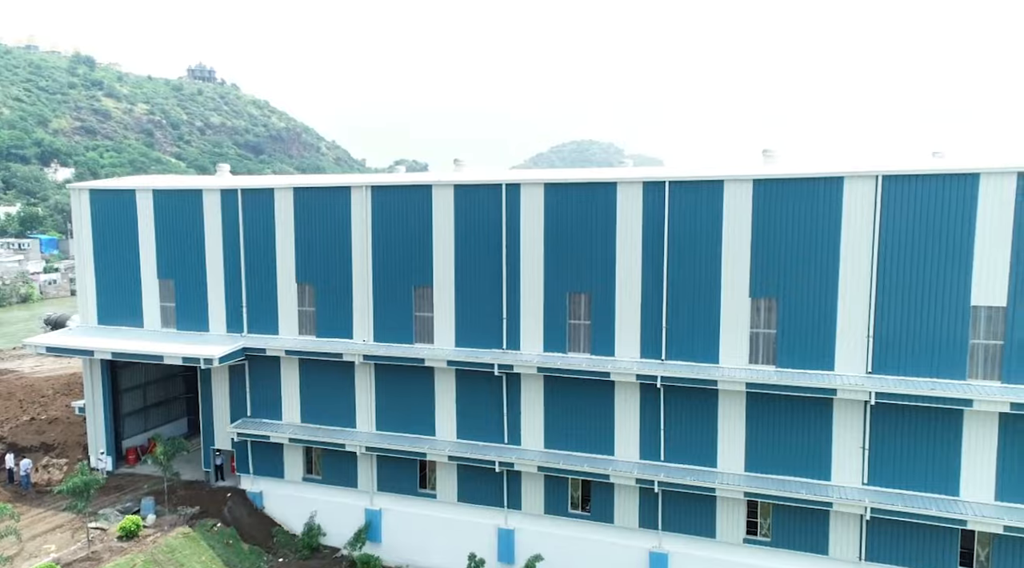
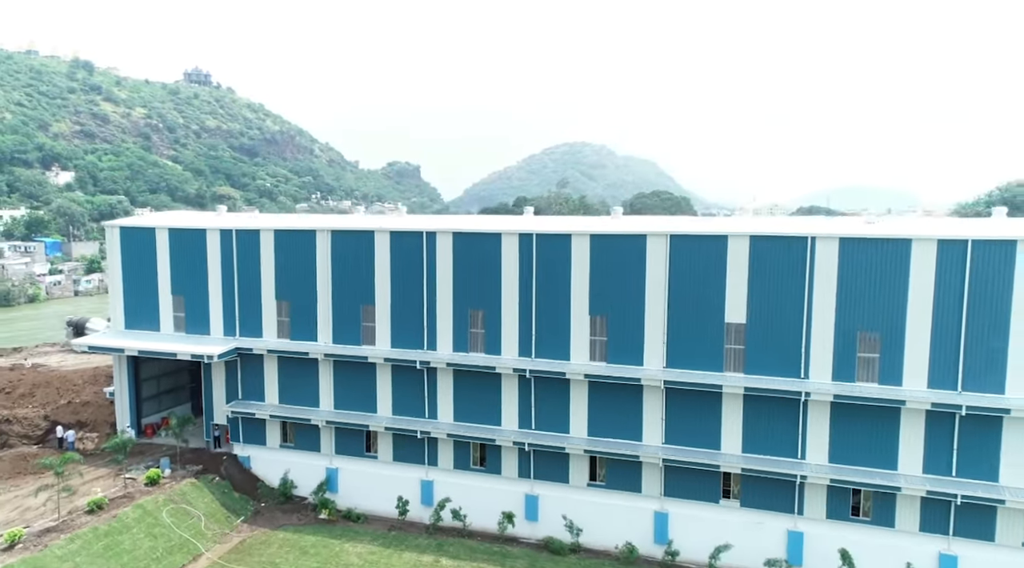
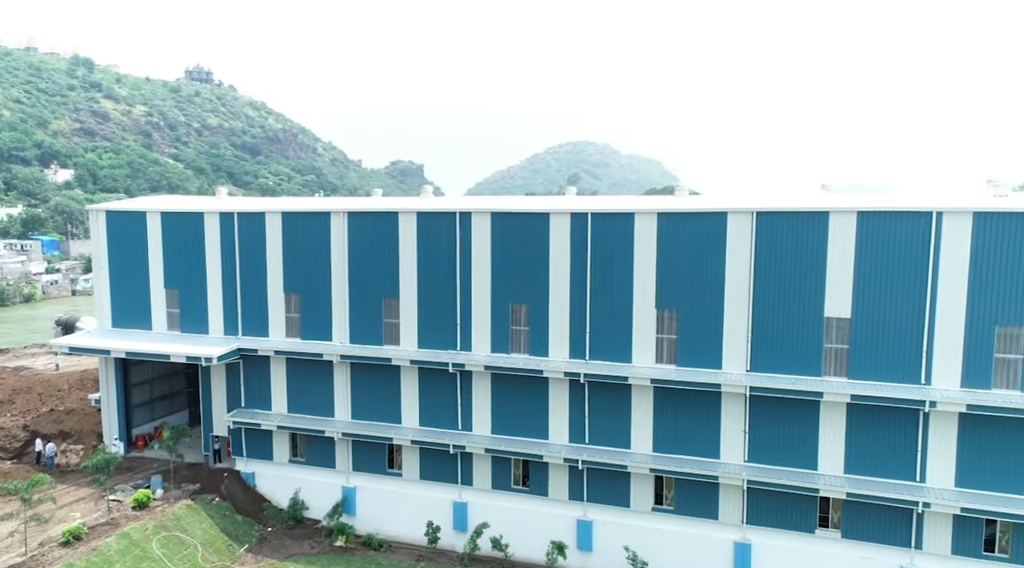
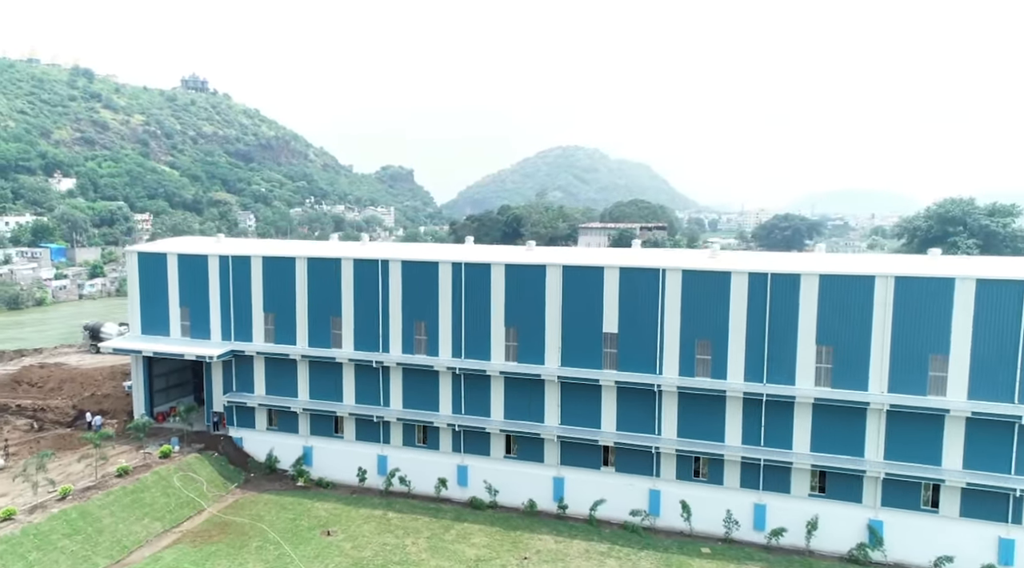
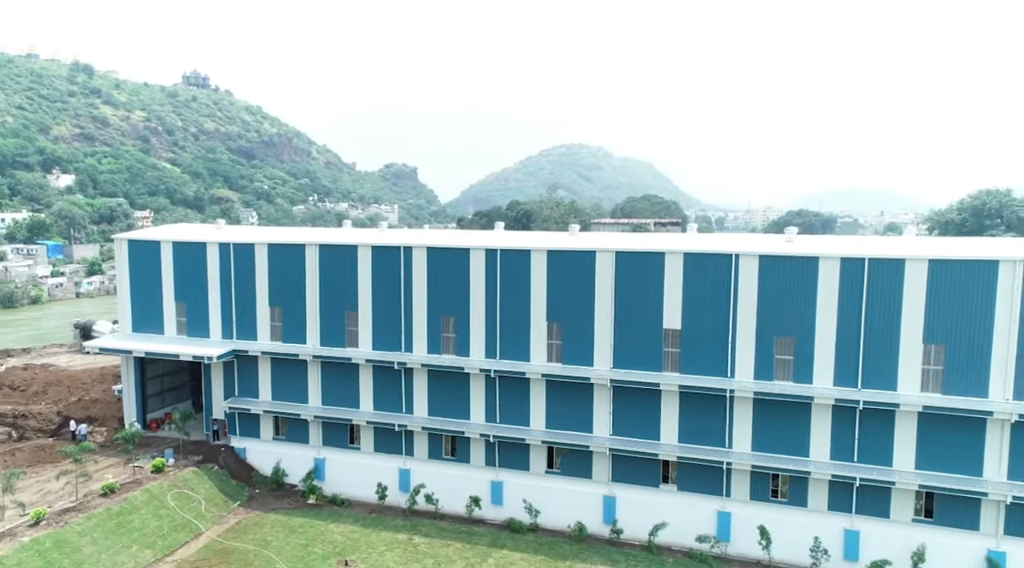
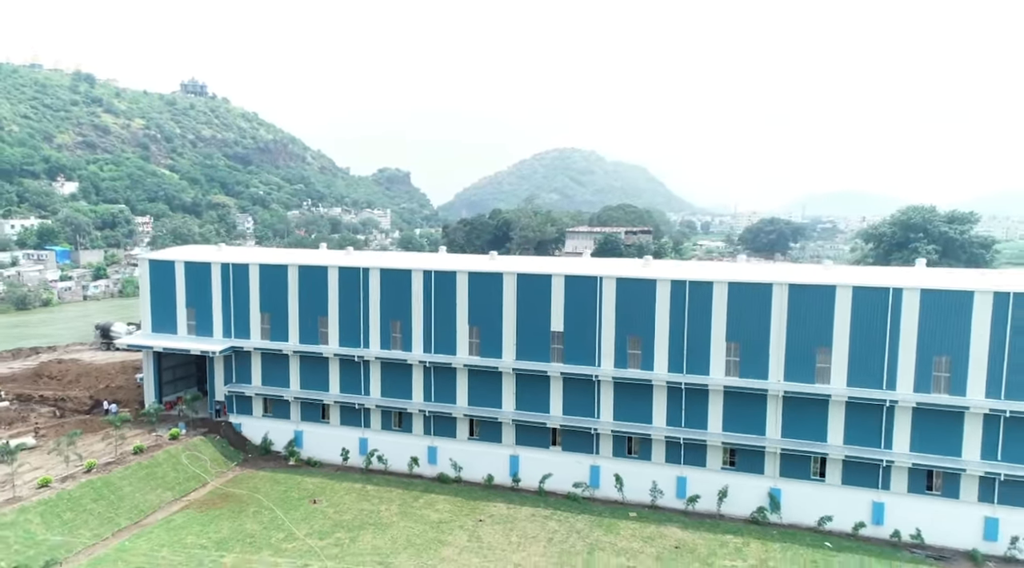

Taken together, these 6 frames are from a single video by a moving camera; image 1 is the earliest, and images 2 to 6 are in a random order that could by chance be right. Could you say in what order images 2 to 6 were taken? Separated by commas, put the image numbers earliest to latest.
3, 2, 5, 4, 6
